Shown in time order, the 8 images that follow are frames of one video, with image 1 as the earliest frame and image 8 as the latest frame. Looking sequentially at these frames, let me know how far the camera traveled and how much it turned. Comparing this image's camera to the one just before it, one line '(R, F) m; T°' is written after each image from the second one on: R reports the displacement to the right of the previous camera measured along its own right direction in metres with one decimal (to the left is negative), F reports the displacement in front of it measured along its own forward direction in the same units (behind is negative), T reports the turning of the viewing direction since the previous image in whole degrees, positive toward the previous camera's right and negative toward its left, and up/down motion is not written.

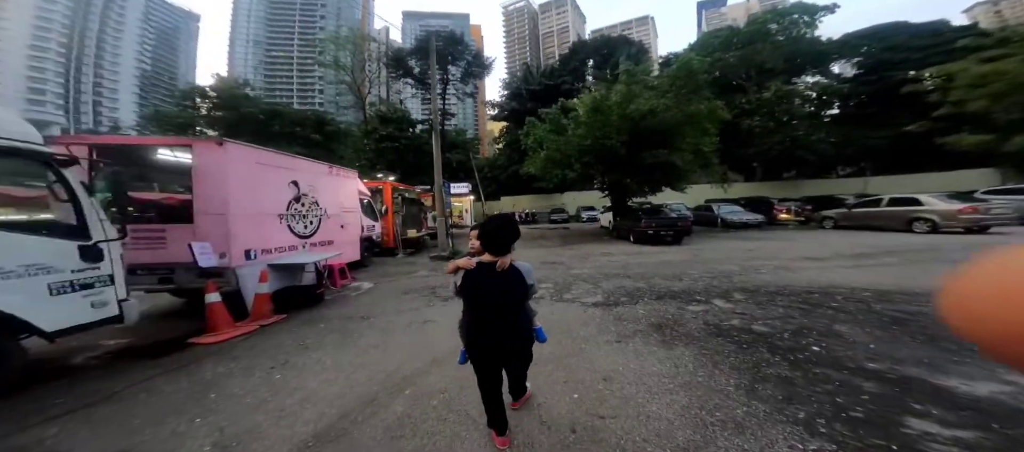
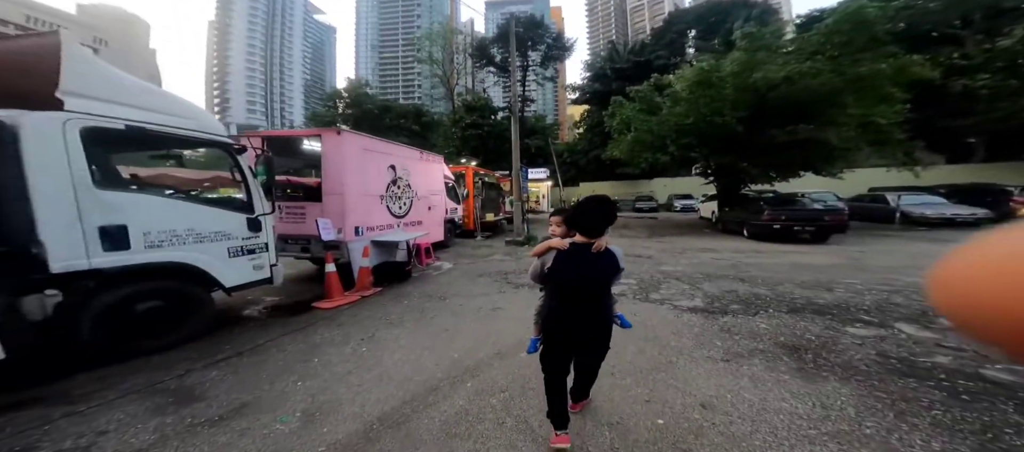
(0.0, +0.4) m; -14°
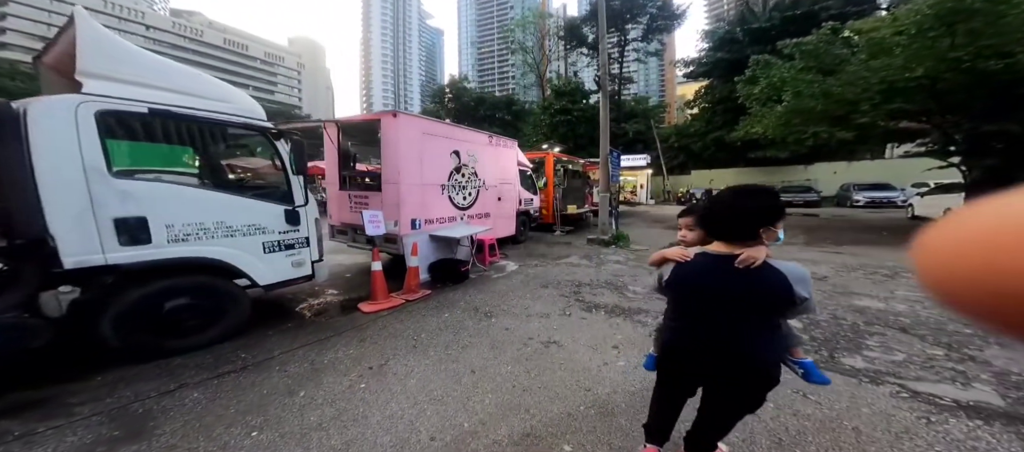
(+0.3, +1.3) m; -17°
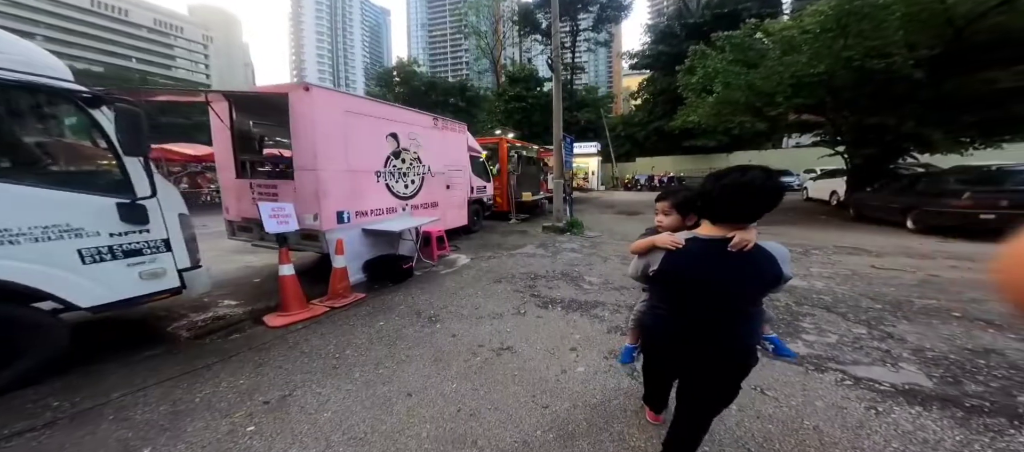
(+0.1, +0.4) m; +8°
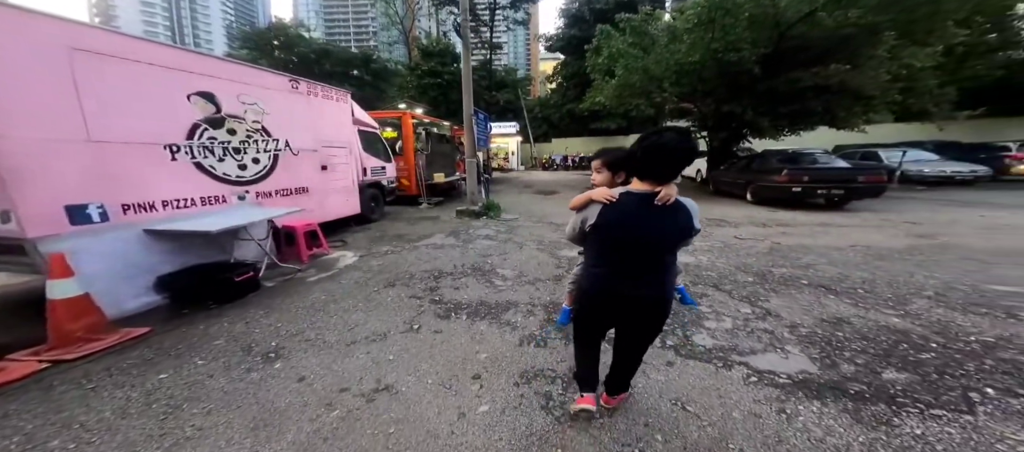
(+0.2, +0.6) m; +15°
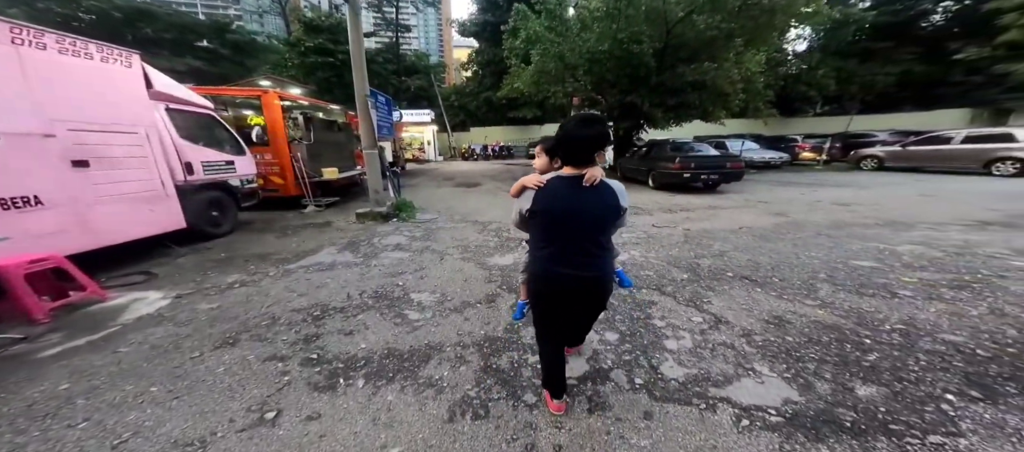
(0.0, +0.8) m; +15°
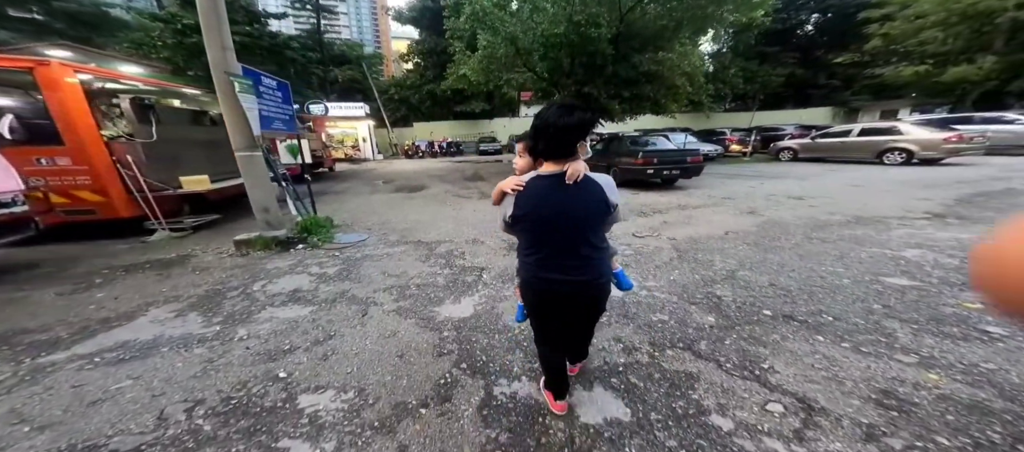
(-0.1, +1.3) m; +9°
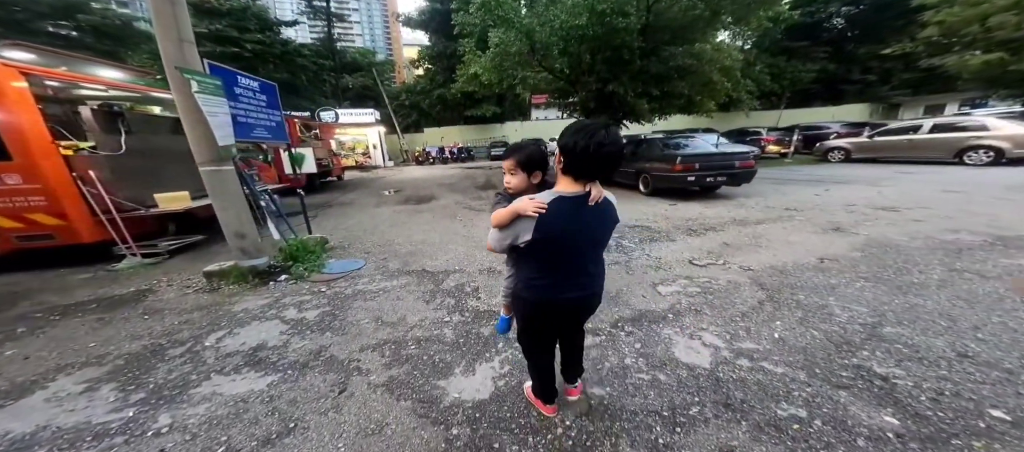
(-0.1, +0.9) m; -3°
